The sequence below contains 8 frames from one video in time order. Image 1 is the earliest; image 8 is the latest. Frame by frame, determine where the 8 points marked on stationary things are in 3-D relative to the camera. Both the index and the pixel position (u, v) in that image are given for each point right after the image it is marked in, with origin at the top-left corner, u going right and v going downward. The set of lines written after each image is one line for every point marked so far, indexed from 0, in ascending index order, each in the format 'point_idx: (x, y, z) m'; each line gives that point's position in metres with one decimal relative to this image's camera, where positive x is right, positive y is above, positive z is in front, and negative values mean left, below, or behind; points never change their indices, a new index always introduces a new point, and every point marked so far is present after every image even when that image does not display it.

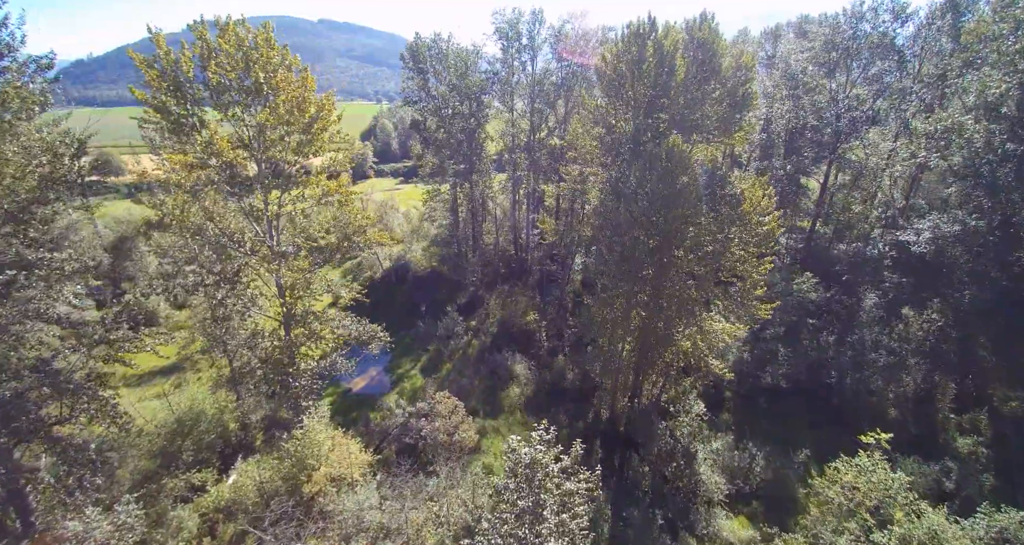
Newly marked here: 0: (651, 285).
0: (+5.5, -0.5, +19.1) m
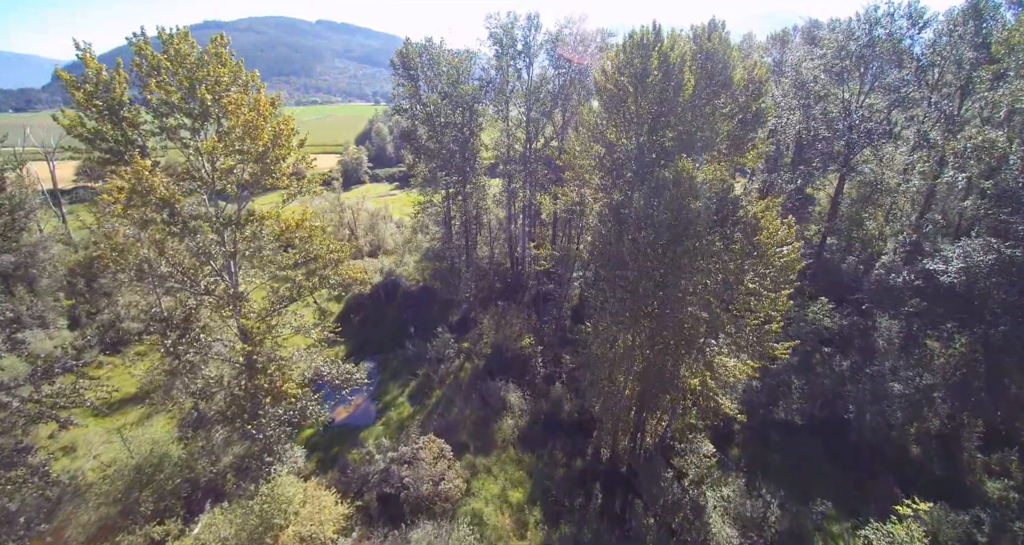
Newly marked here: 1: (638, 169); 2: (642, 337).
0: (+5.2, -1.8, +17.3) m
1: (+5.0, +3.9, +18.2) m
2: (+4.8, -2.5, +17.7) m
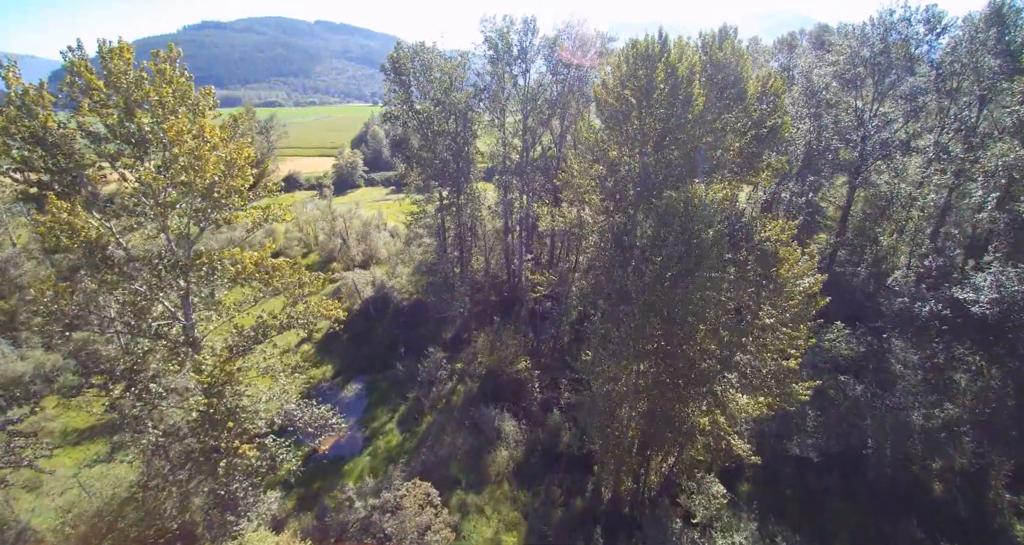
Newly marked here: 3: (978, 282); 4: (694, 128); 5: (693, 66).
0: (+4.9, -2.9, +15.8) m
1: (+4.7, +2.8, +16.7) m
2: (+4.6, -3.5, +16.2) m
3: (+19.1, -0.4, +19.3) m
4: (+6.6, +5.1, +17.0) m
5: (+6.6, +7.5, +17.0) m
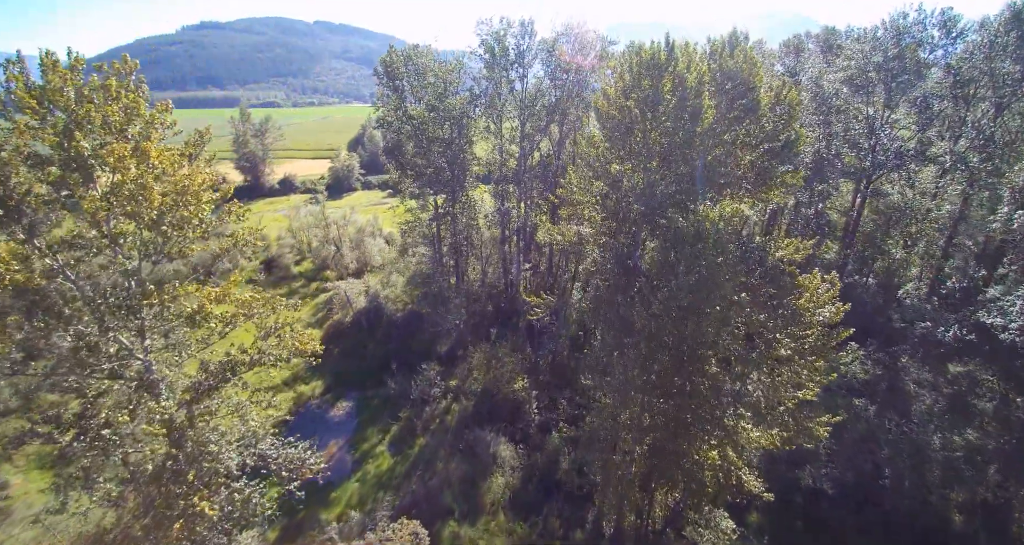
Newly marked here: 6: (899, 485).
0: (+4.7, -3.7, +14.6) m
1: (+4.5, +2.0, +15.5) m
2: (+4.4, -4.3, +15.0) m
3: (+18.9, -1.2, +18.1) m
4: (+6.4, +4.3, +15.8) m
5: (+6.4, +6.7, +15.9) m
6: (+16.3, -9.0, +19.8) m
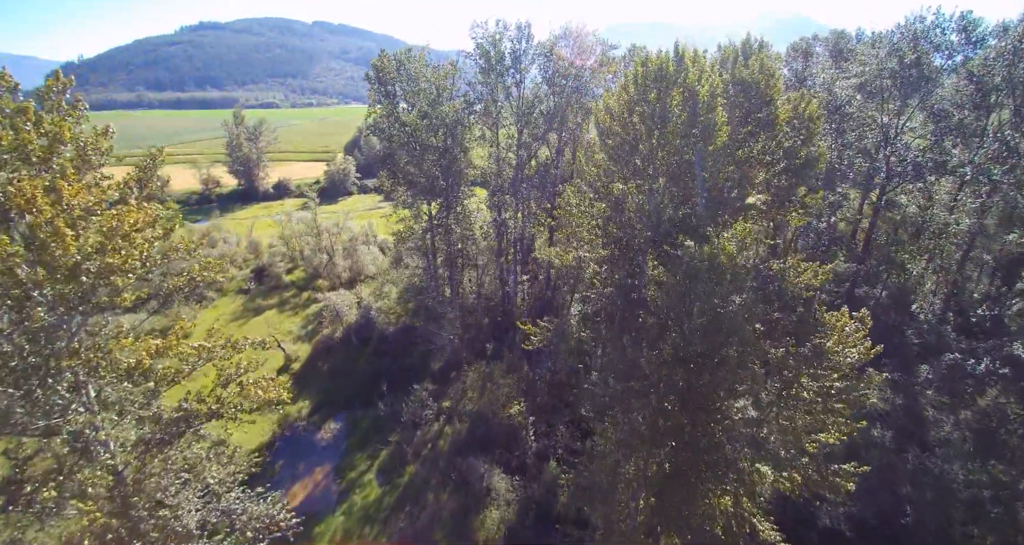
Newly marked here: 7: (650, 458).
0: (+4.5, -4.6, +13.2) m
1: (+4.3, +1.1, +14.2) m
2: (+4.2, -5.2, +13.6) m
3: (+18.7, -2.1, +16.7) m
4: (+6.2, +3.4, +14.4) m
5: (+6.2, +5.8, +14.5) m
6: (+16.1, -9.9, +18.5) m
7: (+4.0, -5.4, +13.7) m
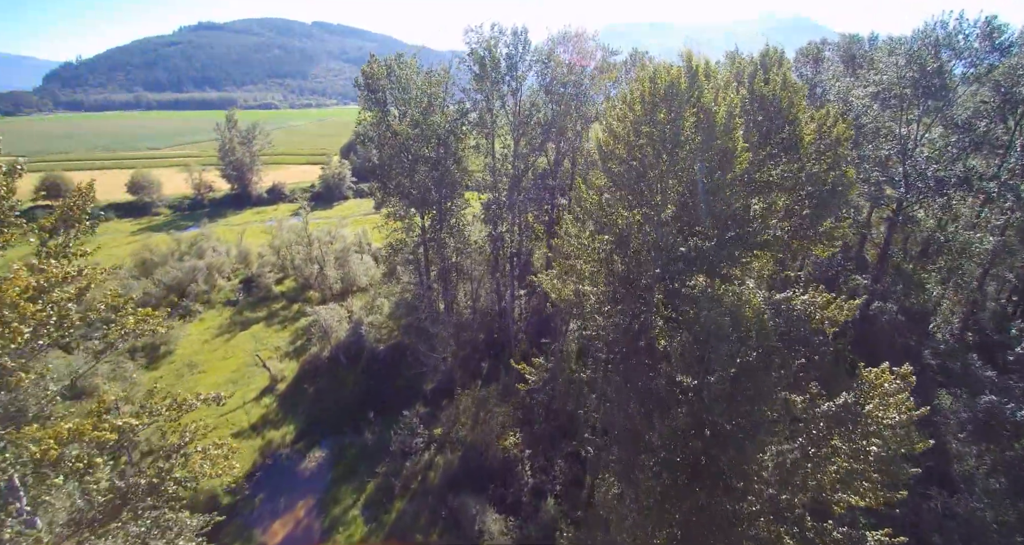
0: (+4.3, -5.6, +11.7) m
1: (+4.1, 0.0, +12.6) m
2: (+4.0, -6.3, +12.1) m
3: (+18.5, -3.2, +15.2) m
4: (+6.0, +2.4, +12.9) m
5: (+5.9, +4.7, +13.0) m
6: (+15.9, -11.0, +16.9) m
7: (+3.8, -6.4, +12.1) m
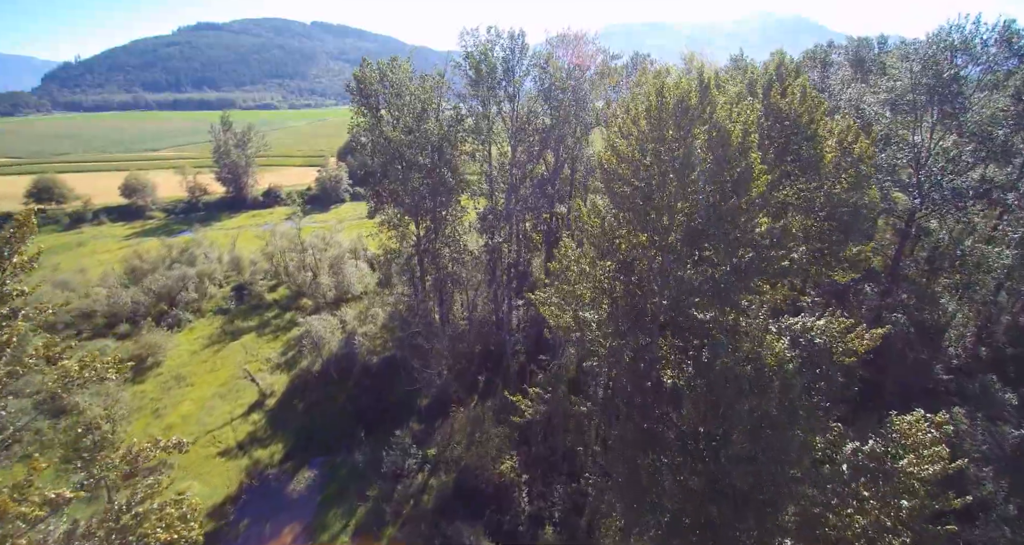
0: (+4.1, -6.3, +10.7) m
1: (+4.0, -0.7, +11.6) m
2: (+3.8, -7.0, +11.1) m
3: (+18.3, -3.9, +14.2) m
4: (+5.8, +1.7, +11.9) m
5: (+5.8, +4.0, +12.0) m
6: (+15.7, -11.7, +15.9) m
7: (+3.6, -7.1, +11.1) m
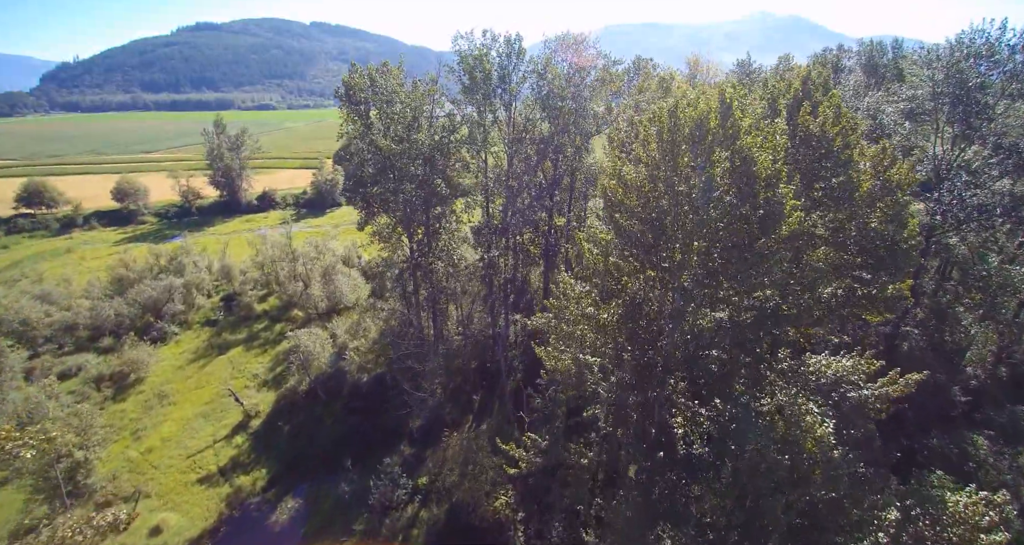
0: (+3.9, -7.3, +9.3) m
1: (+3.8, -1.6, +10.2) m
2: (+3.6, -7.9, +9.7) m
3: (+18.1, -4.8, +12.8) m
4: (+5.6, +0.7, +10.5) m
5: (+5.6, +3.1, +10.6) m
6: (+15.5, -12.6, +14.5) m
7: (+3.4, -8.1, +9.7) m
